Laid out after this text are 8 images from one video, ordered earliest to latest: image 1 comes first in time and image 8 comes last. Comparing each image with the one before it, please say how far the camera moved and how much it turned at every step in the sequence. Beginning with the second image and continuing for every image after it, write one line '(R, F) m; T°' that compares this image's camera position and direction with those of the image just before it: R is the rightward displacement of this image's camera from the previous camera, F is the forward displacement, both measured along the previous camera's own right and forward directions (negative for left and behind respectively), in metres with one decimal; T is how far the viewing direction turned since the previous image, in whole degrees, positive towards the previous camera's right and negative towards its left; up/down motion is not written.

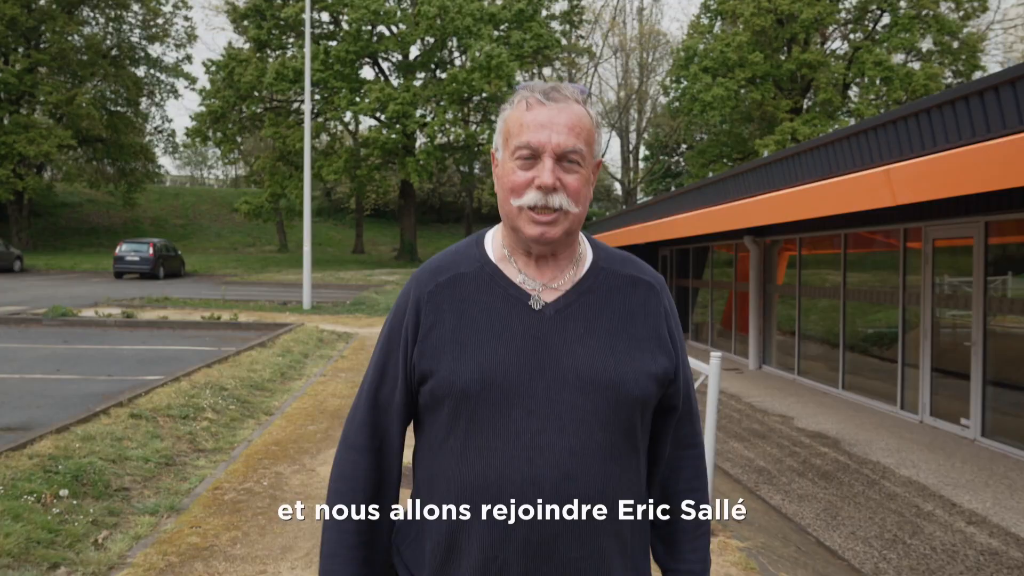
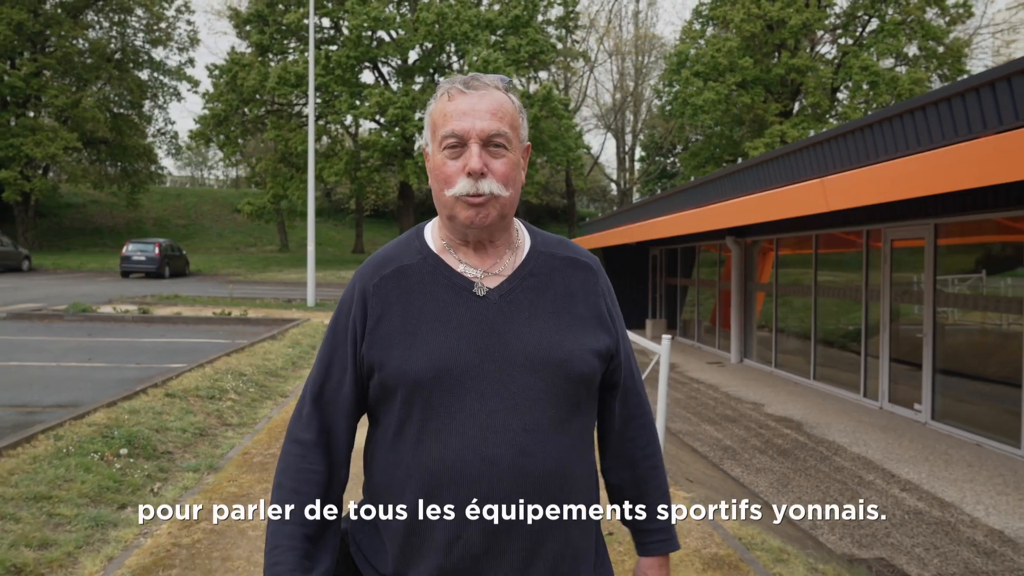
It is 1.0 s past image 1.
(+0.1, -0.7) m; 0°
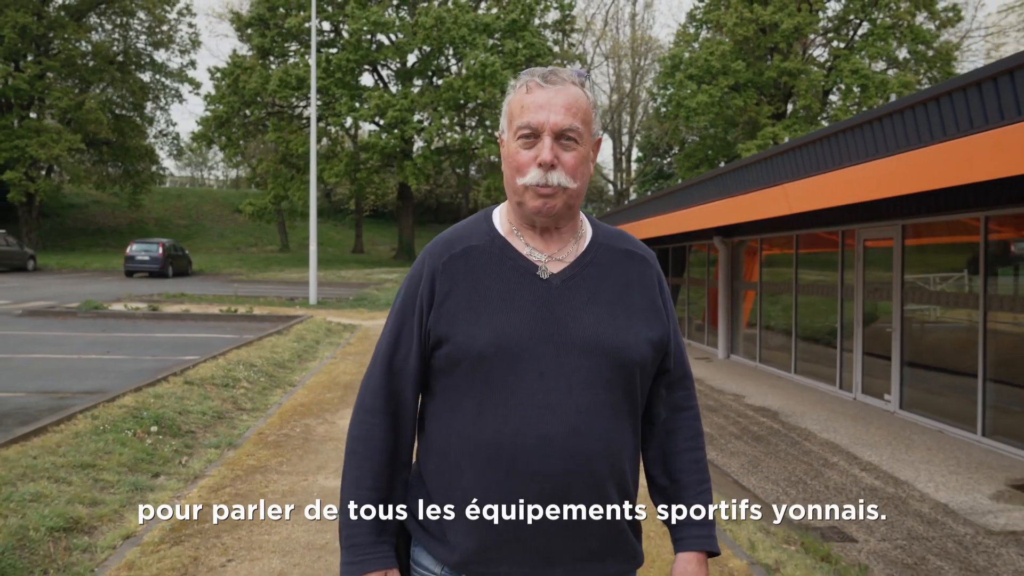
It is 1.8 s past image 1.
(+0.1, -0.5) m; 0°
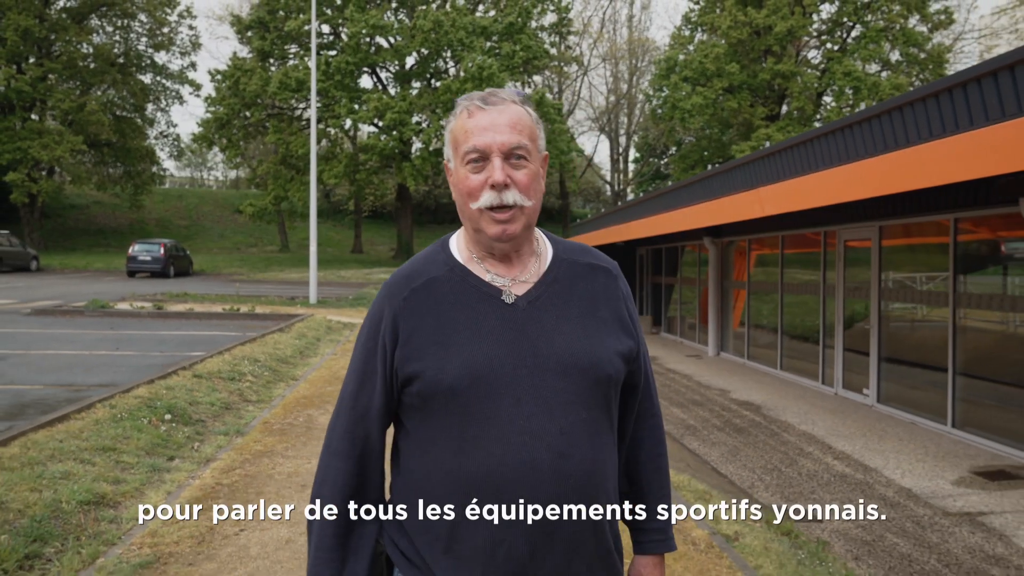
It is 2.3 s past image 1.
(+0.1, -0.4) m; 0°
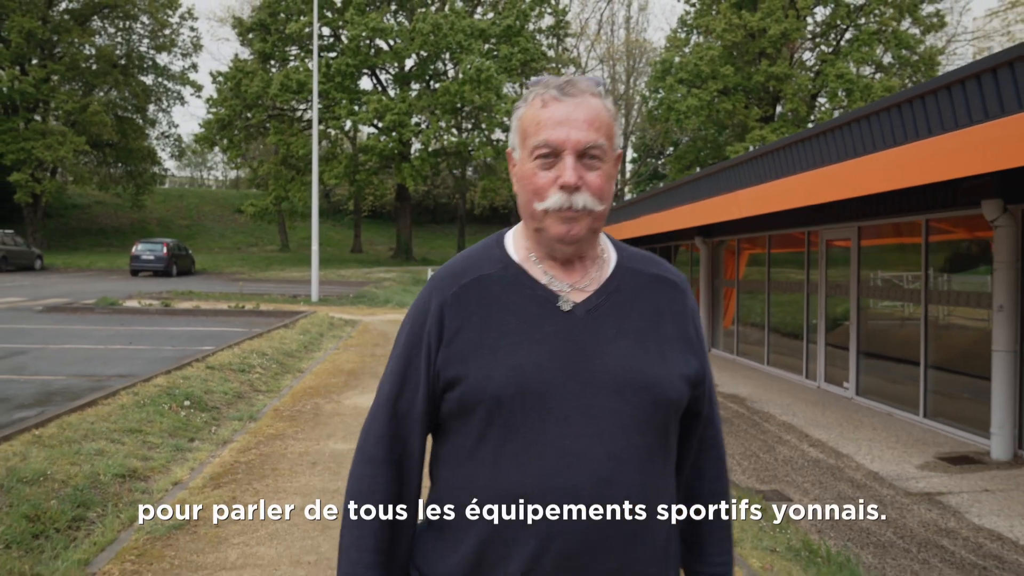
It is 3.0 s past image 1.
(0.0, -0.4) m; 0°
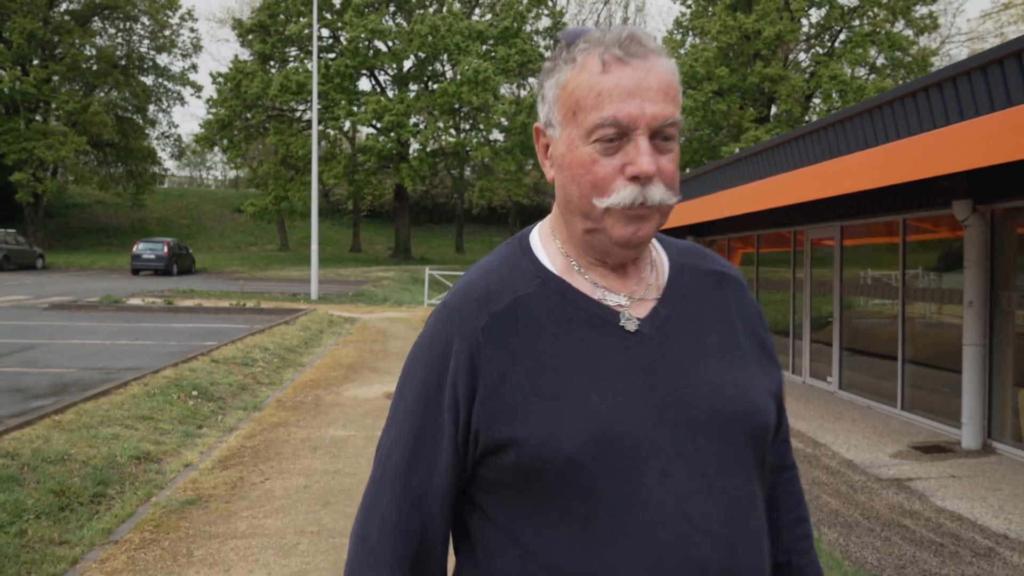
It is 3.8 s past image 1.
(+0.1, -0.3) m; 0°
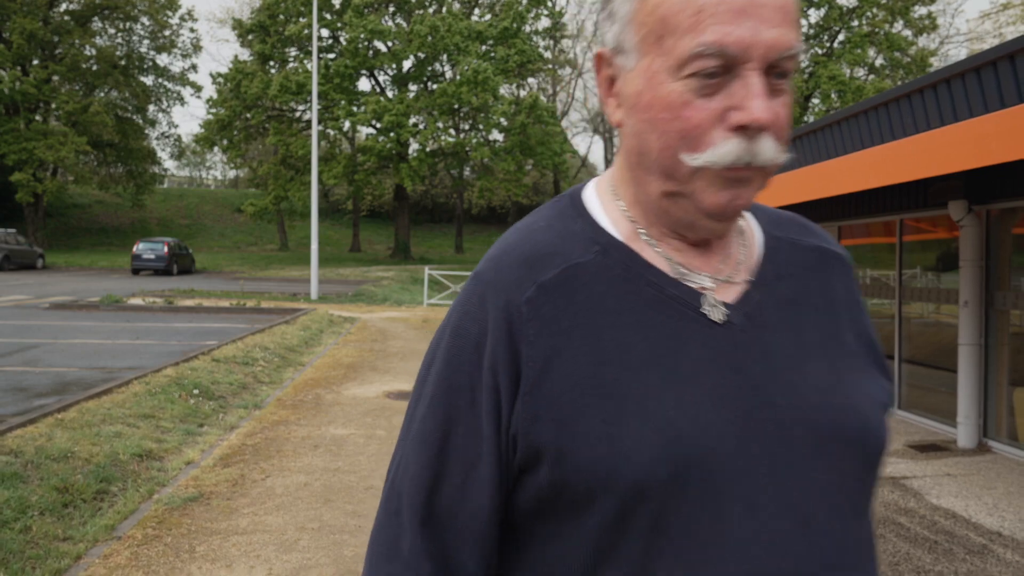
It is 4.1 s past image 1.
(0.0, 0.0) m; 0°
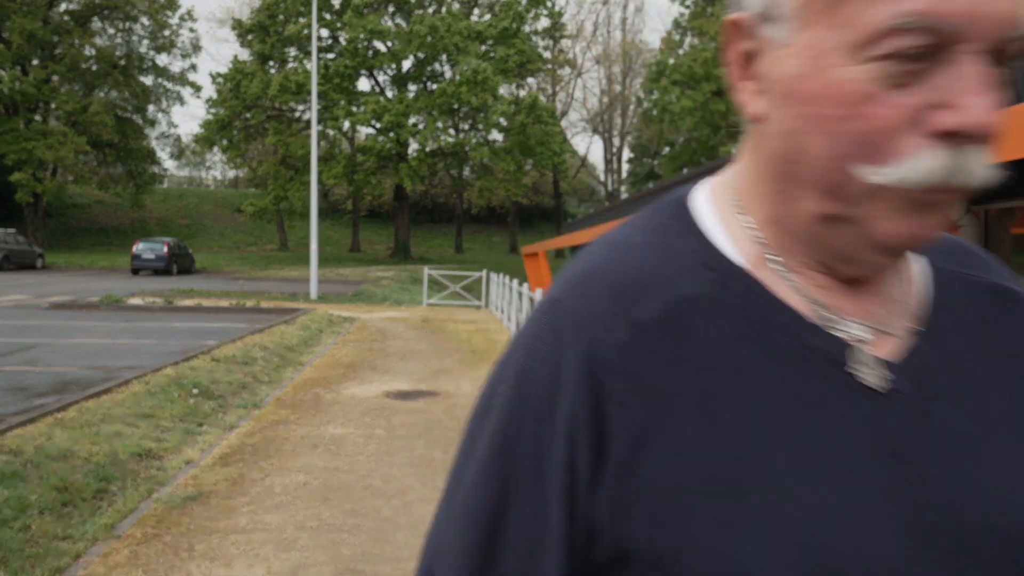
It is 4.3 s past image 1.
(0.0, 0.0) m; 0°
